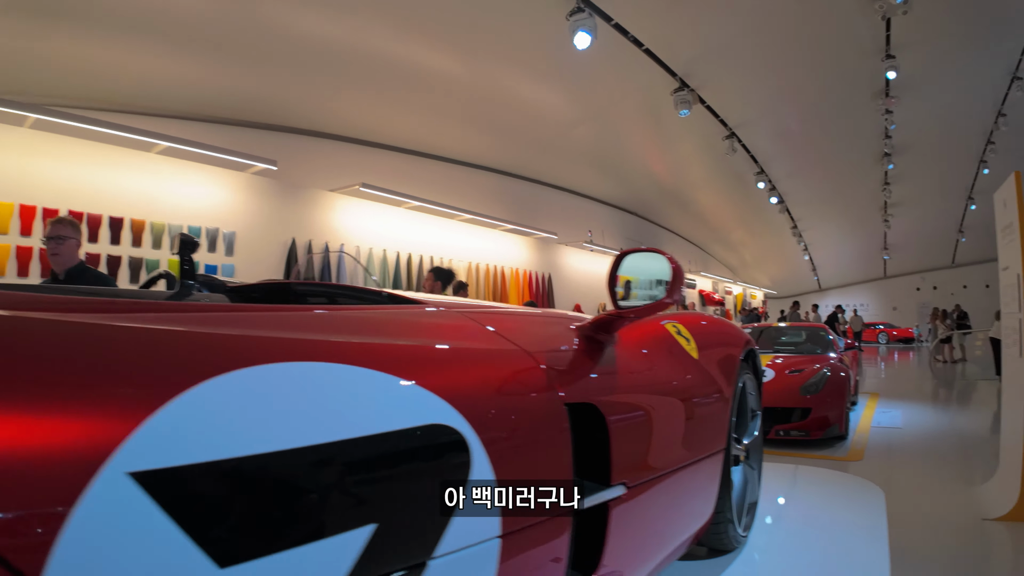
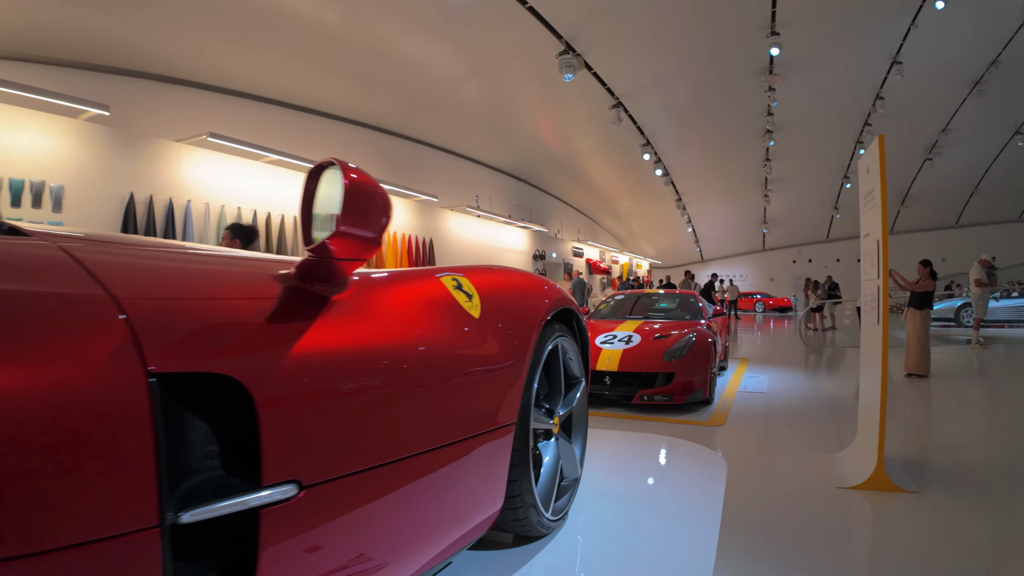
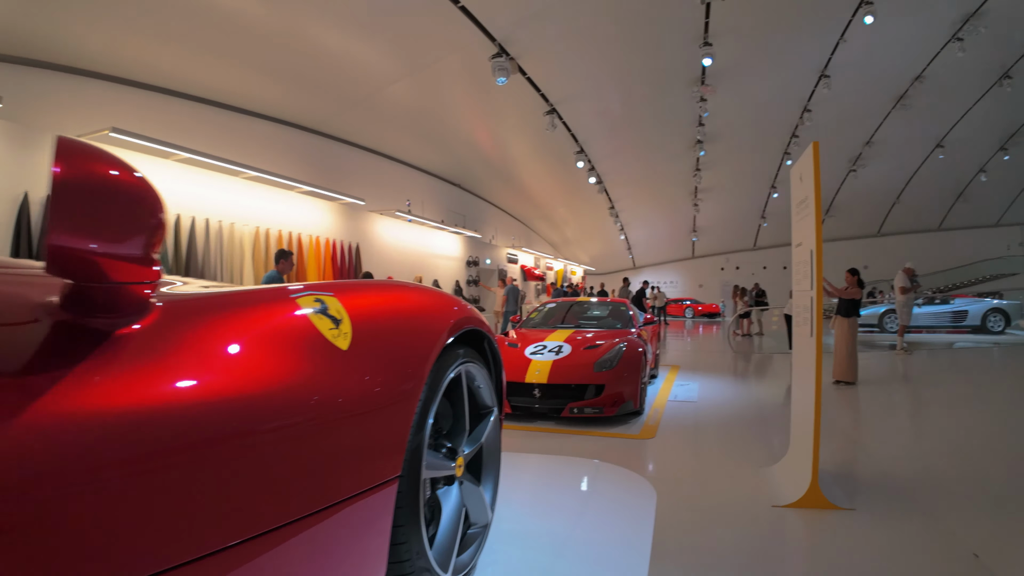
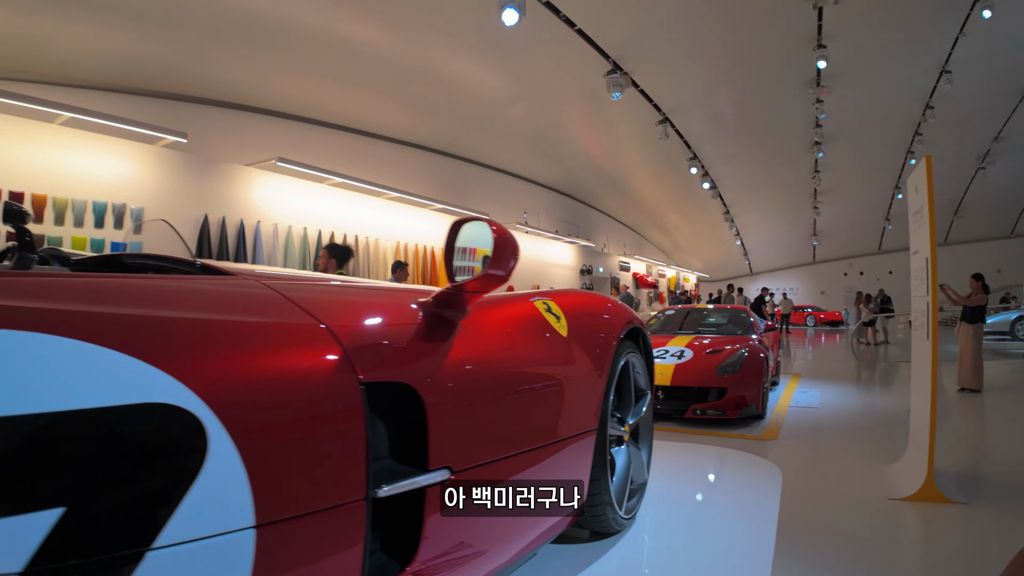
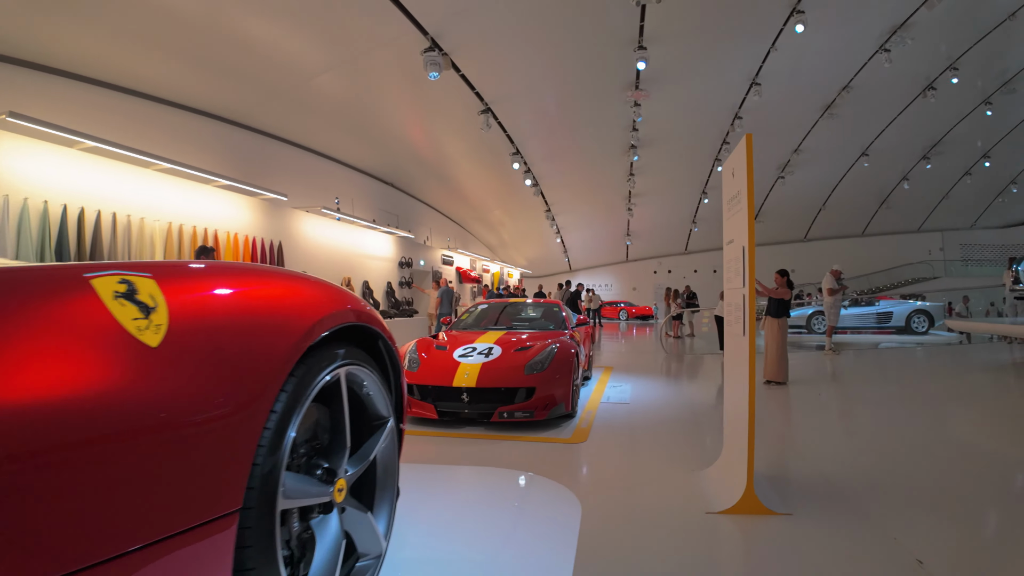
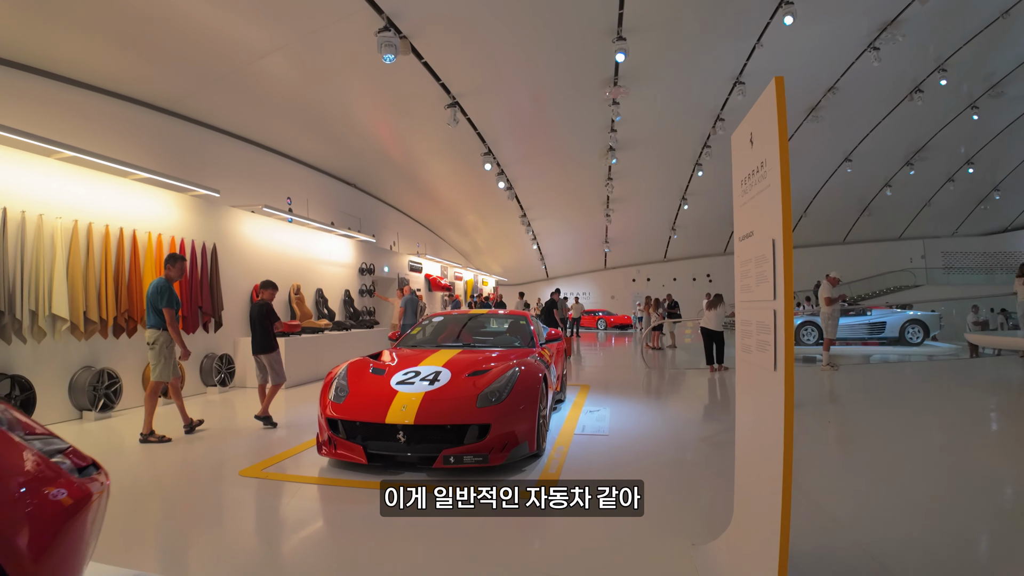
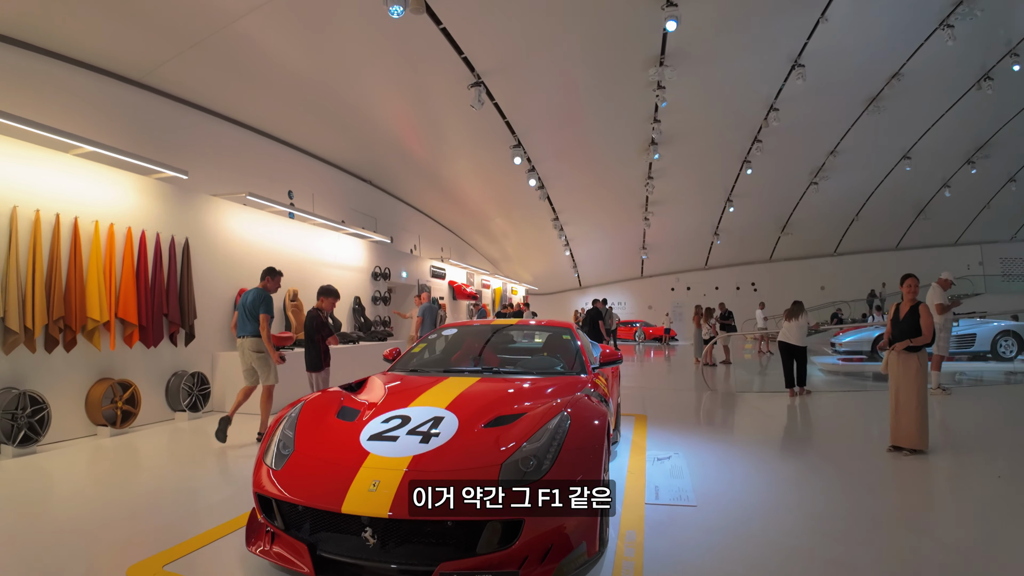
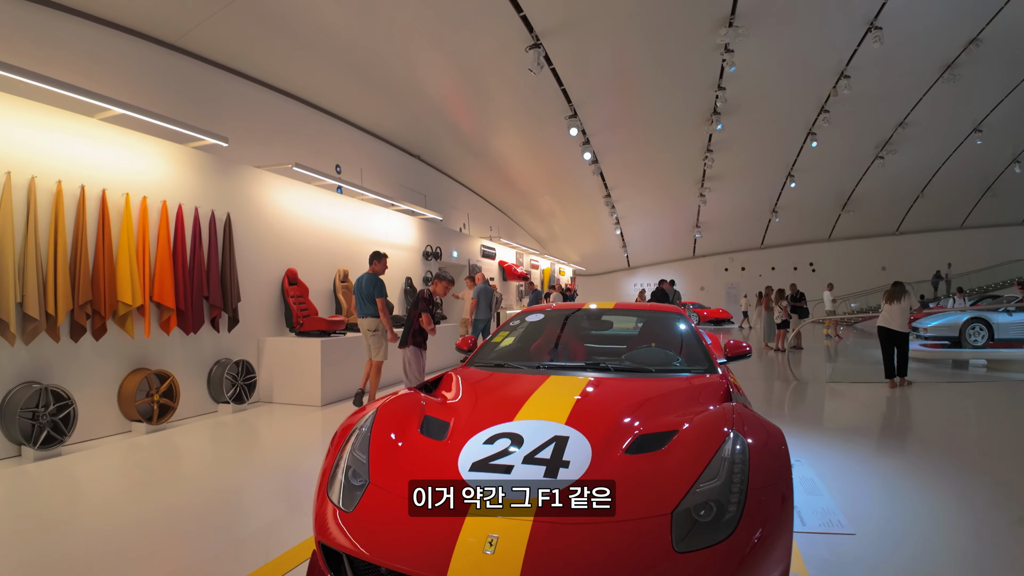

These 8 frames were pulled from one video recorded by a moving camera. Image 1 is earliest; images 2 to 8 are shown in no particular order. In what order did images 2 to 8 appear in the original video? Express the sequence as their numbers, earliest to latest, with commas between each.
4, 2, 3, 5, 6, 7, 8
